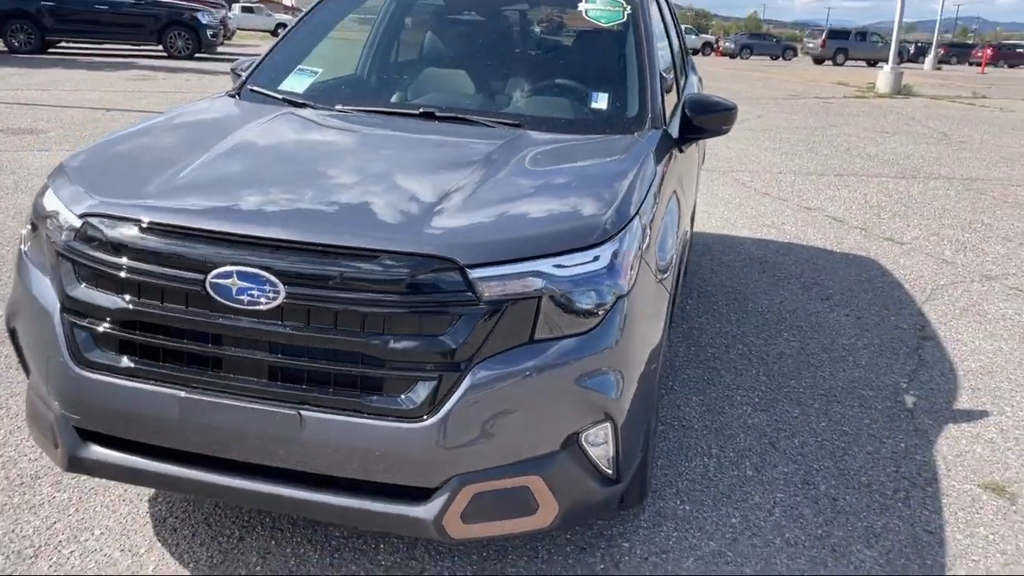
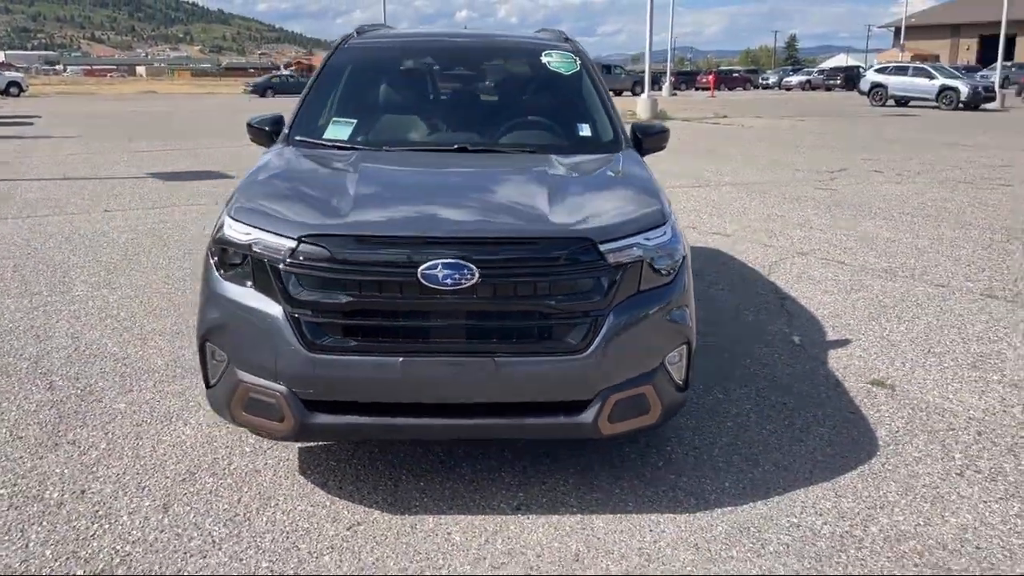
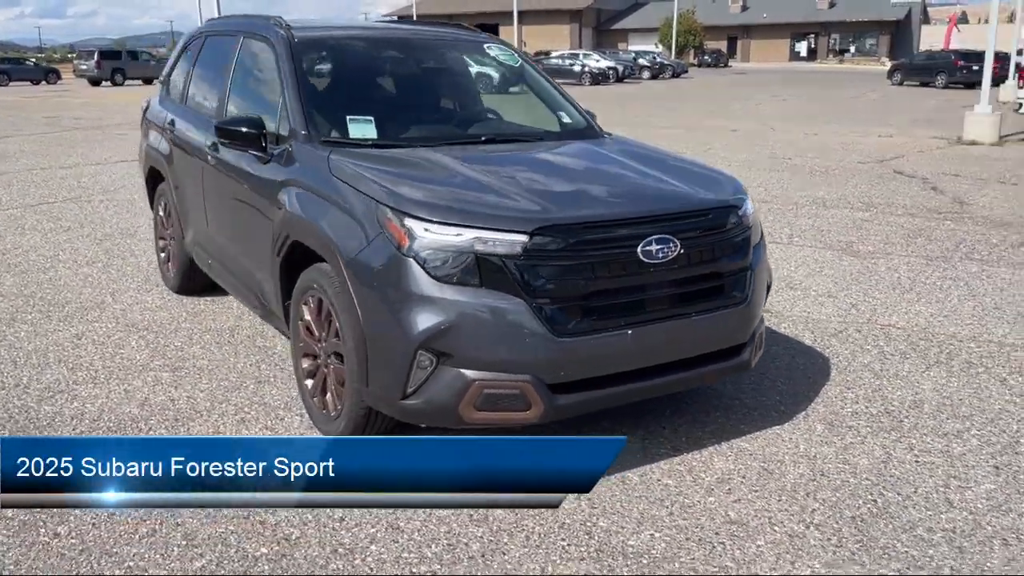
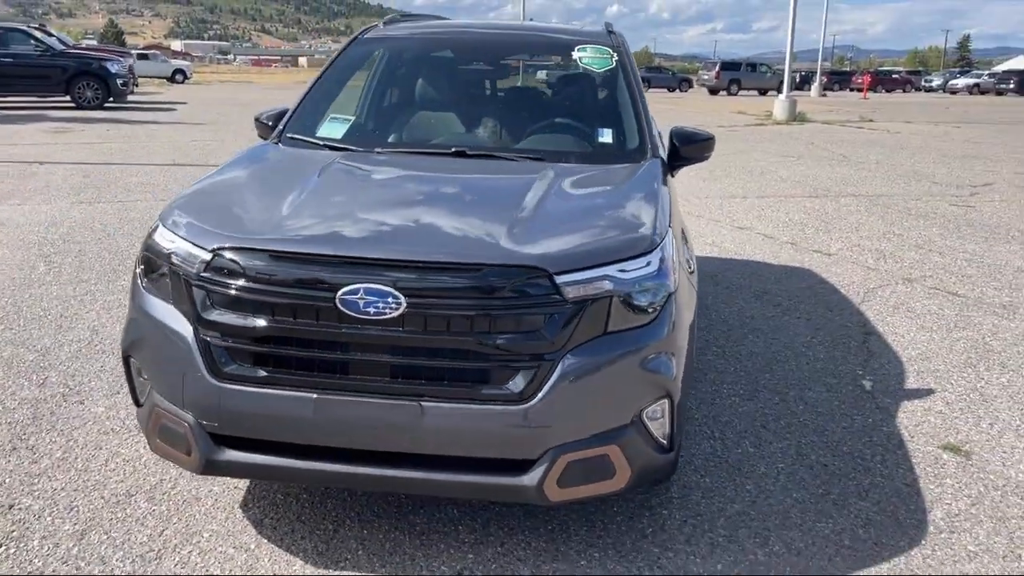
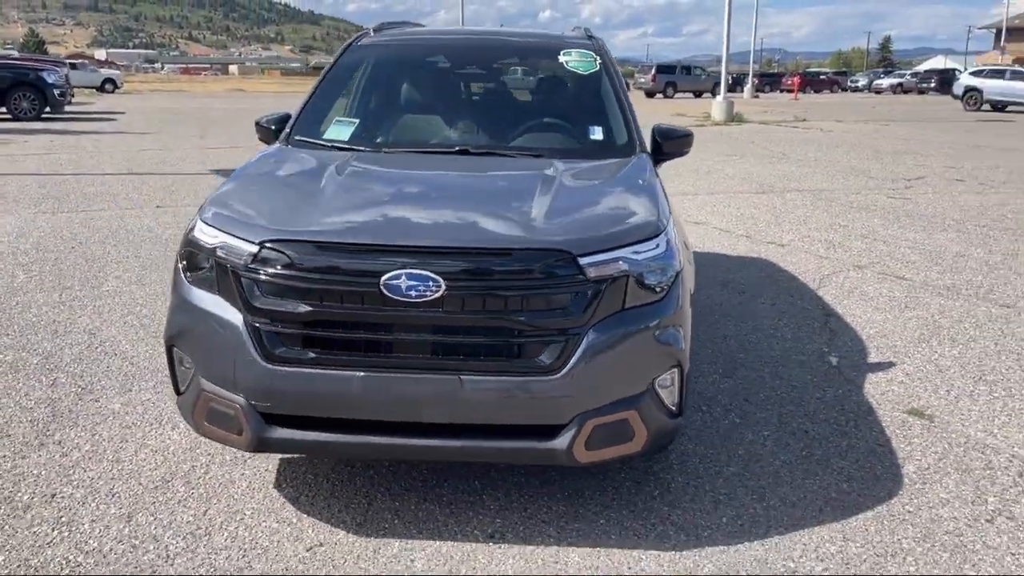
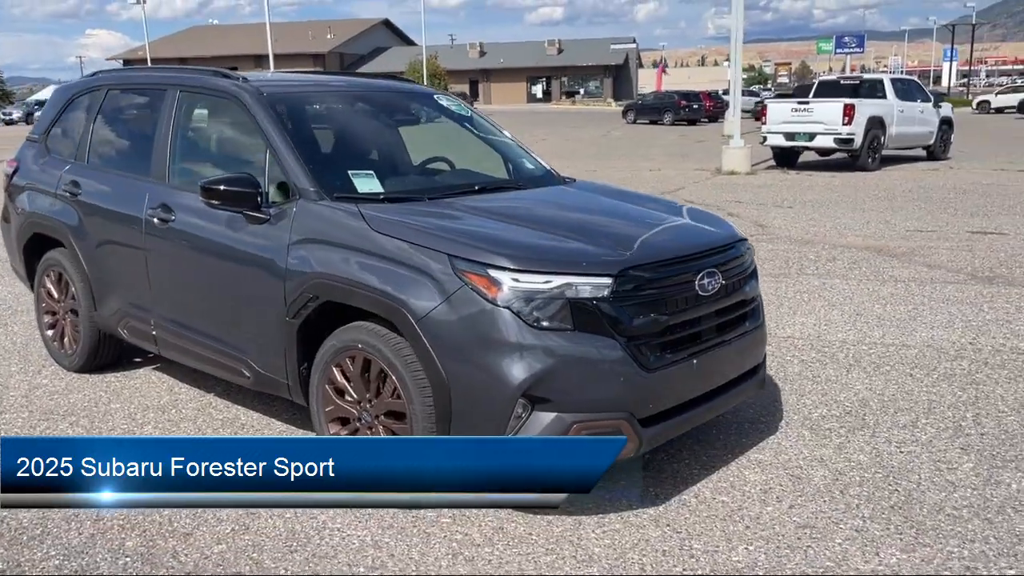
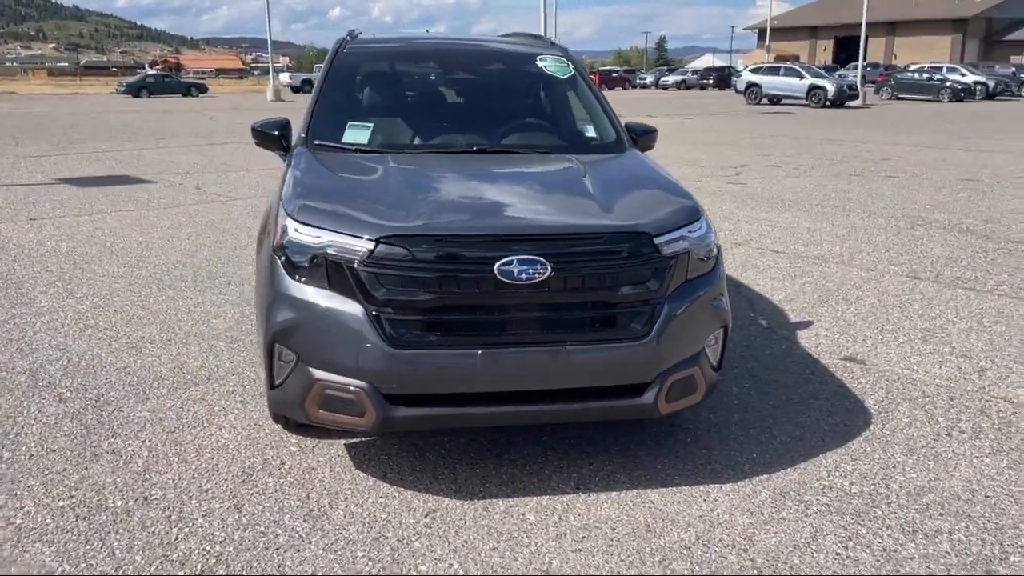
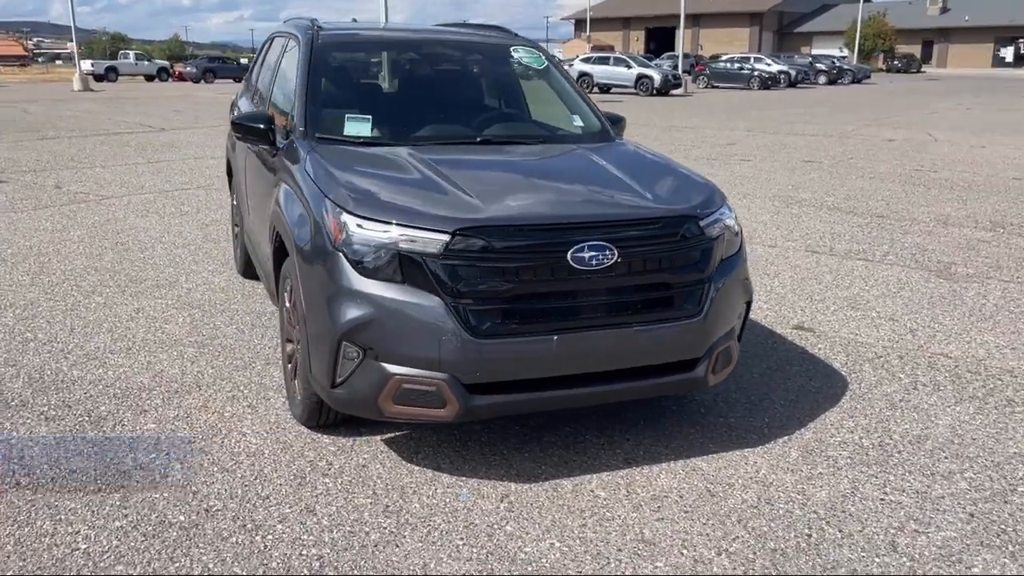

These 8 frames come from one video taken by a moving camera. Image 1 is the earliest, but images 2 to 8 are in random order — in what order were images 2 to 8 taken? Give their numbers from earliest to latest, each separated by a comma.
4, 5, 2, 7, 8, 3, 6
